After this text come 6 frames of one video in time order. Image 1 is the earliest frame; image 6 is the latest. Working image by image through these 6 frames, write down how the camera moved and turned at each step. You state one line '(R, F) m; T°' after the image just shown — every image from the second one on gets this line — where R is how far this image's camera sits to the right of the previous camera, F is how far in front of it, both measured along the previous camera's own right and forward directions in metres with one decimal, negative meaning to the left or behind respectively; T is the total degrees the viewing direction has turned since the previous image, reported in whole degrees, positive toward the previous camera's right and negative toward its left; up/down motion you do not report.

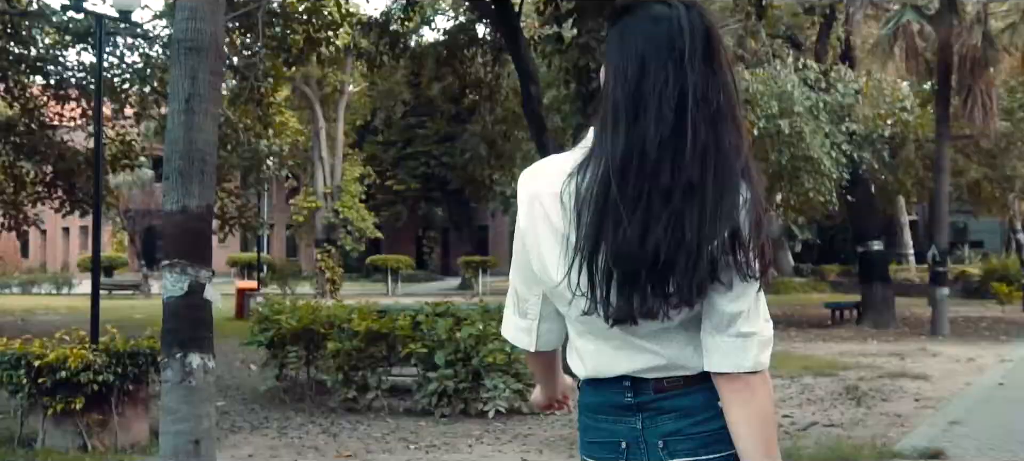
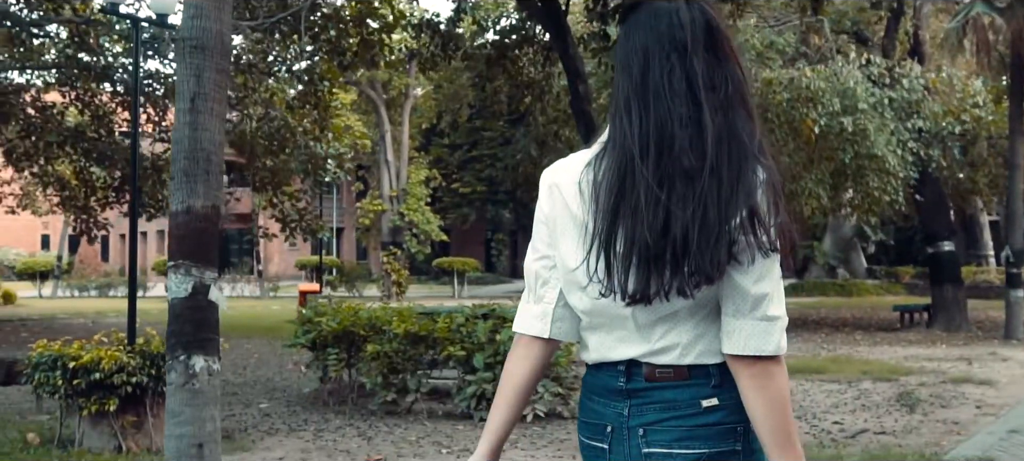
(+0.3, +0.2) m; -4°
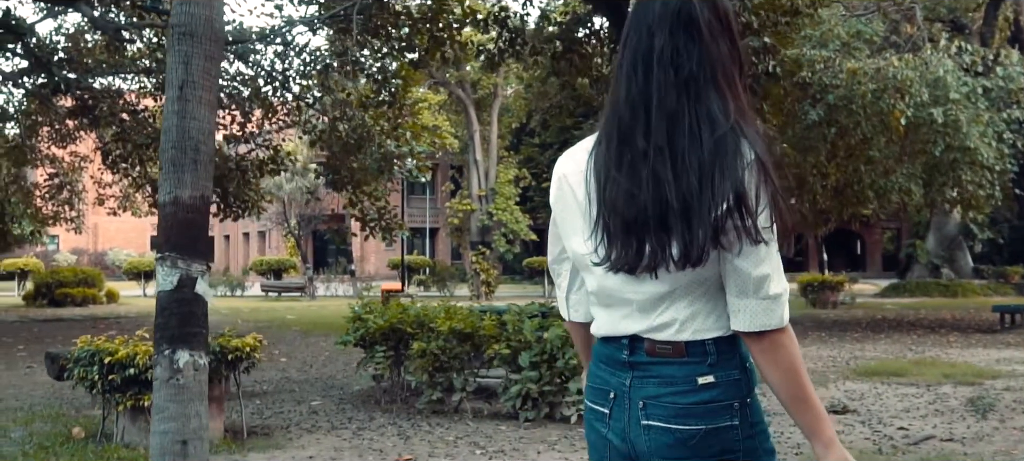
(+0.4, +0.3) m; -5°
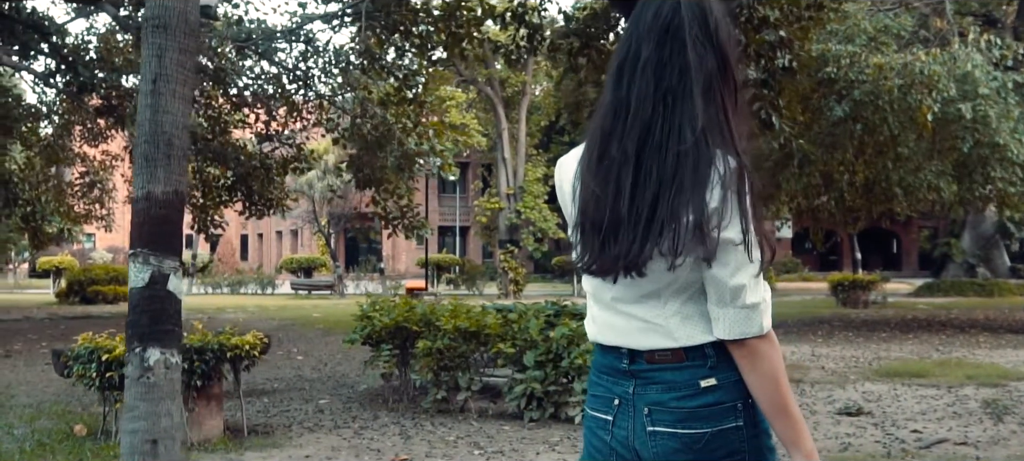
(+0.2, +0.1) m; -2°
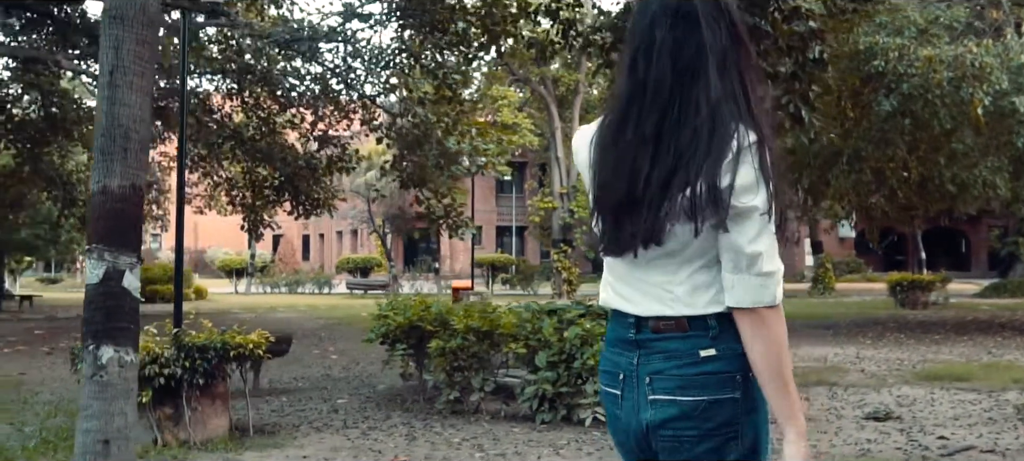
(+0.4, +0.2) m; -3°
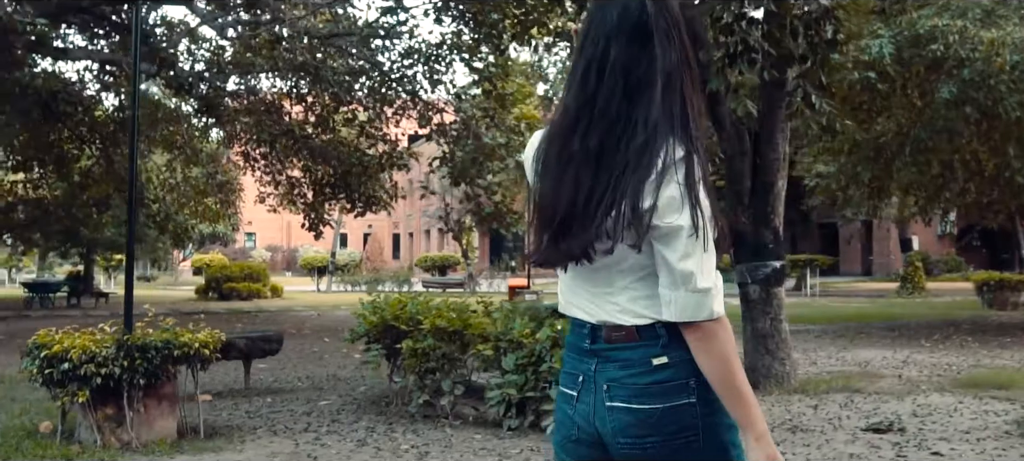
(+0.9, +0.5) m; -5°
